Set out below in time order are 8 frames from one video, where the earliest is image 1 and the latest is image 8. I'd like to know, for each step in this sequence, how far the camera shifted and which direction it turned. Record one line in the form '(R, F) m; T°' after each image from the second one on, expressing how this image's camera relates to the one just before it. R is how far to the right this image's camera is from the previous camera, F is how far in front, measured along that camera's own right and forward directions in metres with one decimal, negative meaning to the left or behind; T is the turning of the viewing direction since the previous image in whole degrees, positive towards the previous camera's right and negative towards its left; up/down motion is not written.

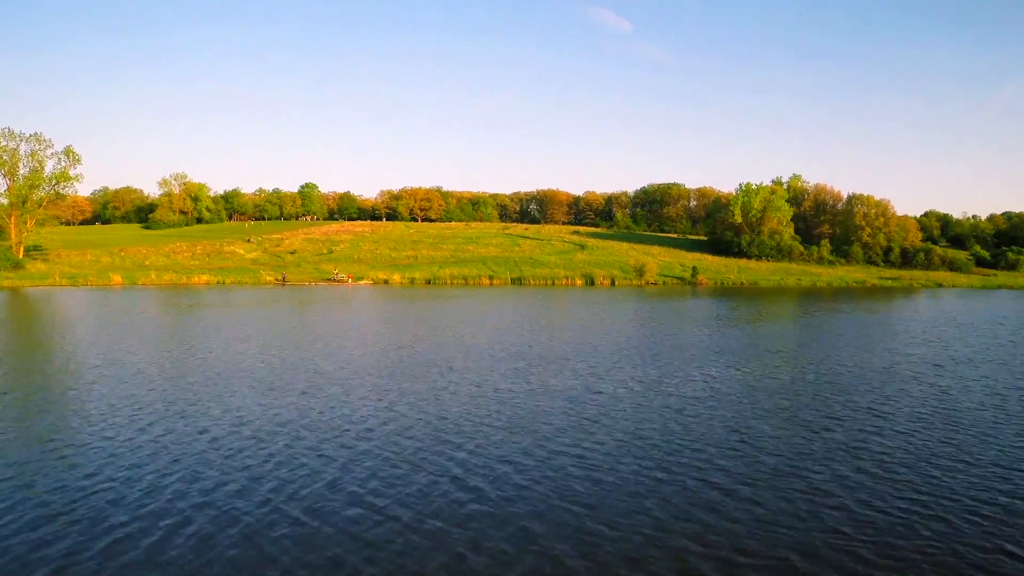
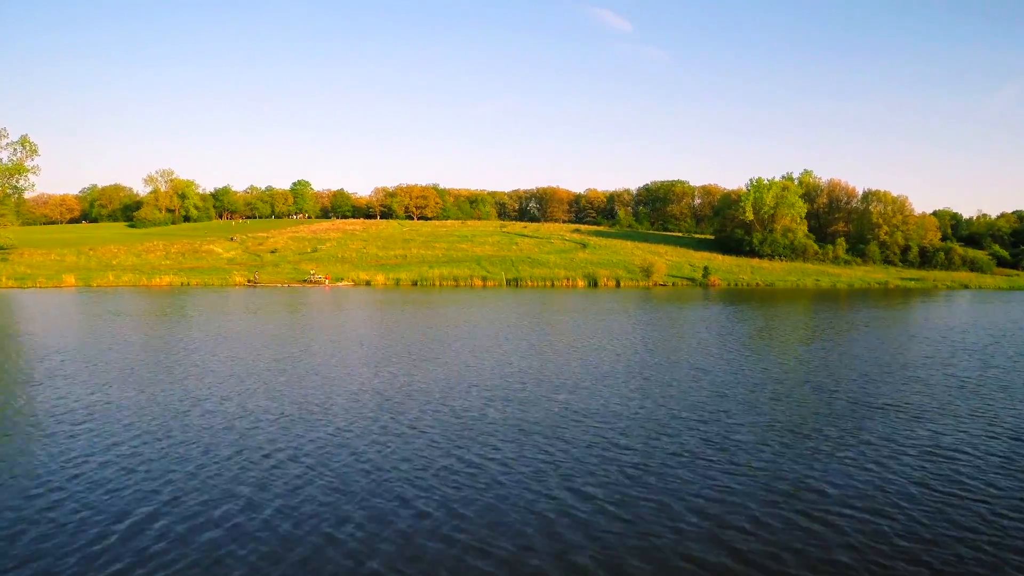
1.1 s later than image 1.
(+0.6, +6.5) m; 0°
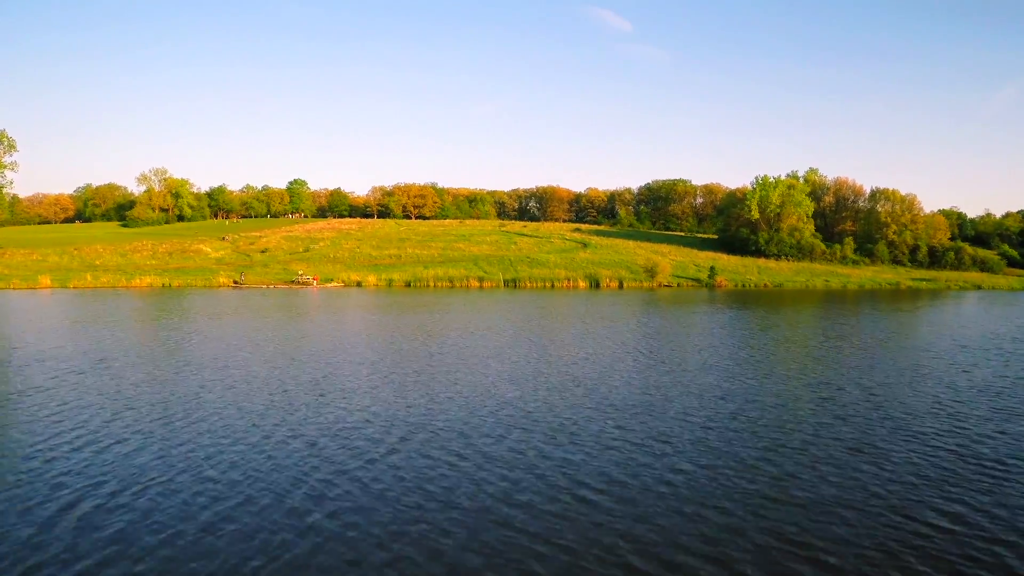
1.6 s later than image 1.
(+0.2, +3.0) m; 0°
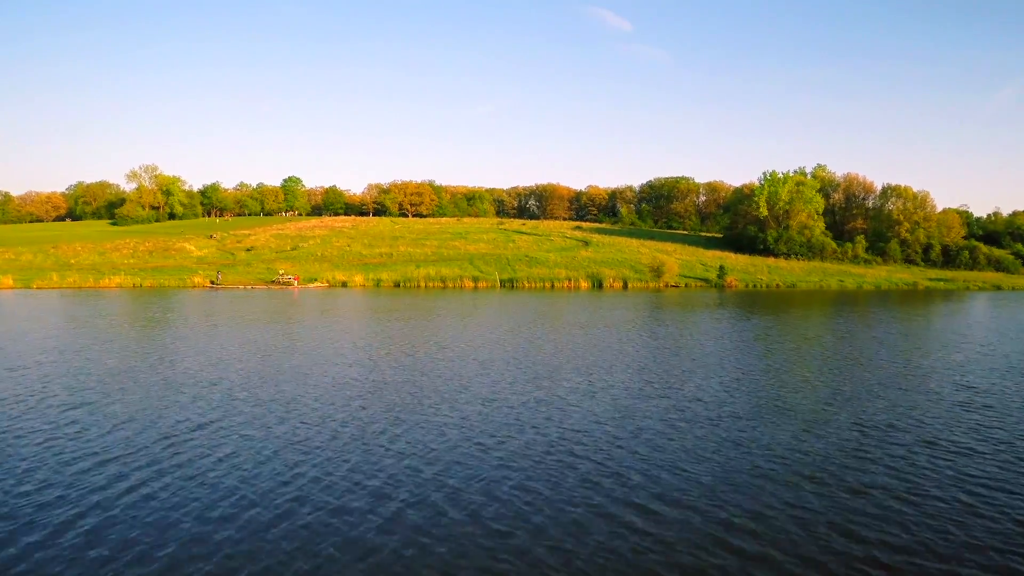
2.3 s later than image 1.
(+0.3, +4.2) m; 0°
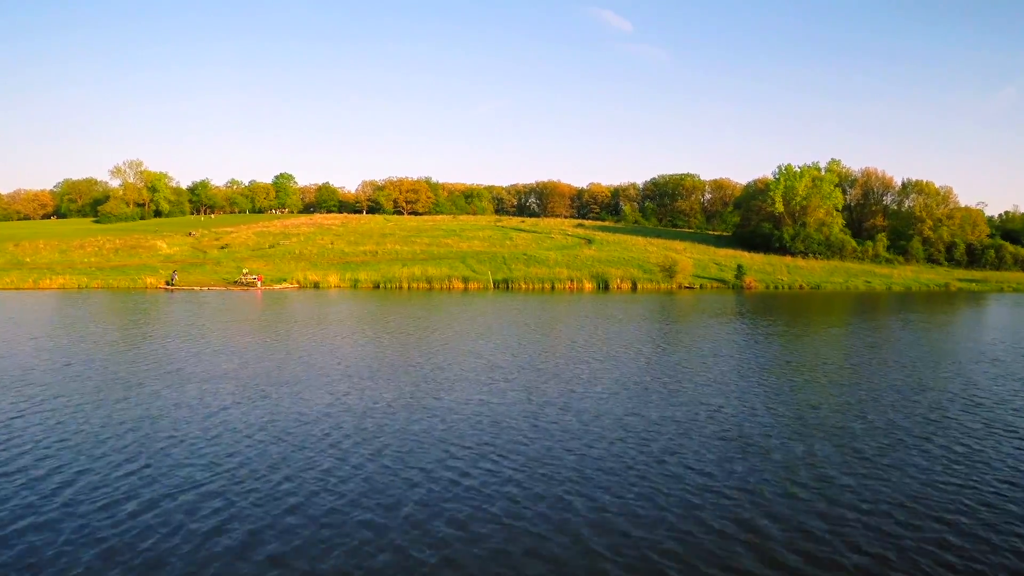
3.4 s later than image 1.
(+0.5, +6.6) m; 0°
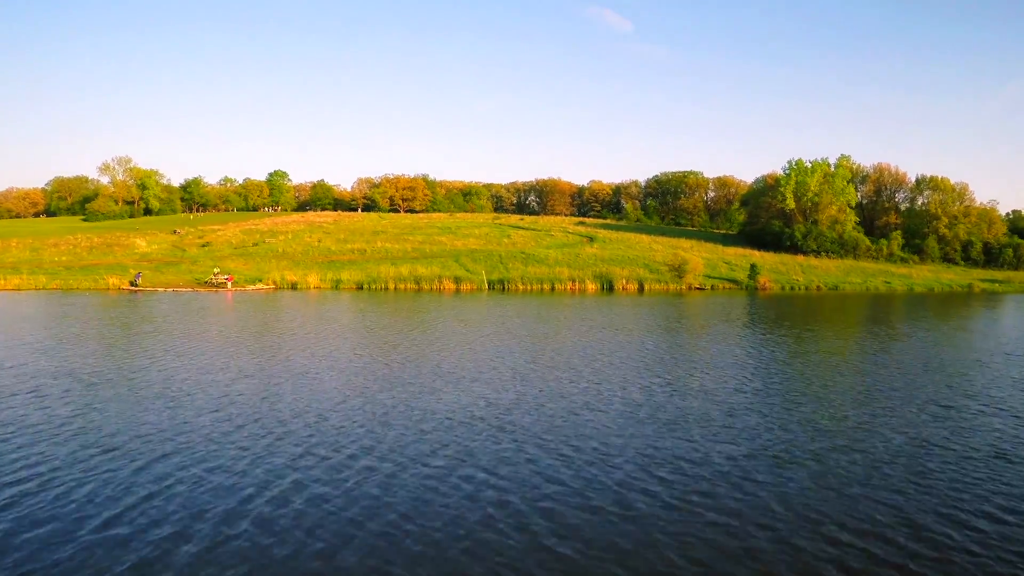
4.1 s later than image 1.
(+0.3, +4.2) m; 0°
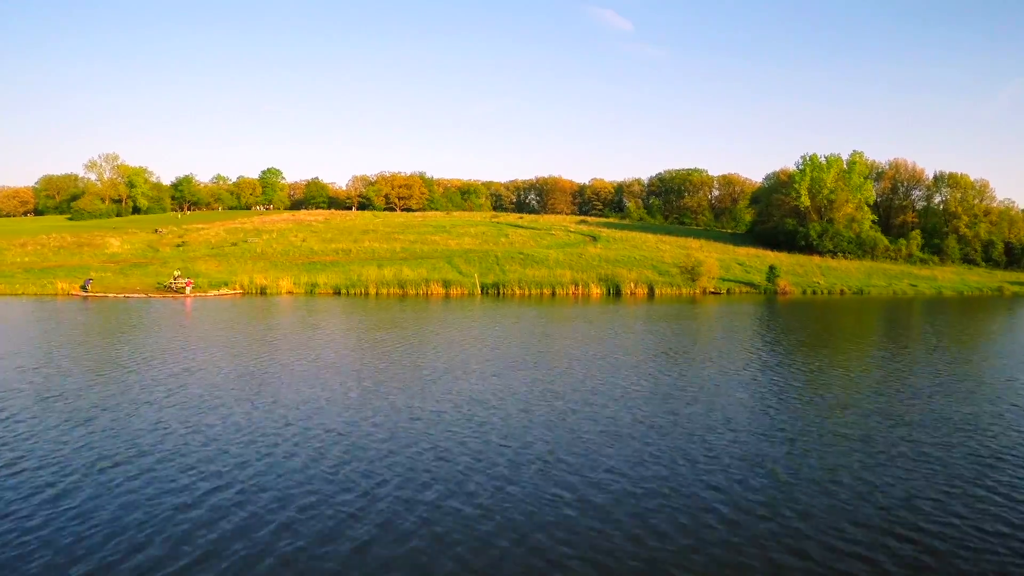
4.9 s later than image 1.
(+0.3, +4.9) m; 0°
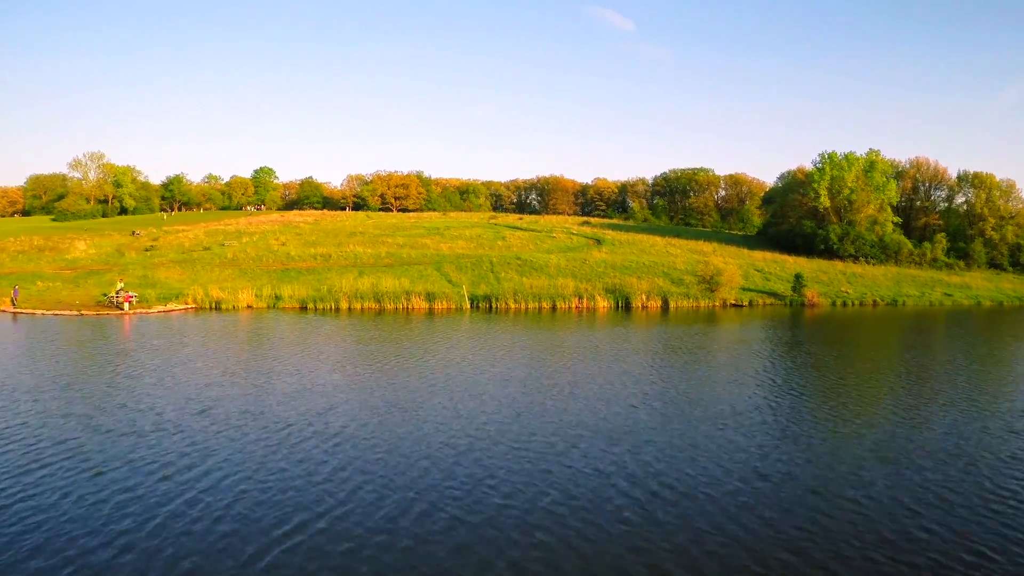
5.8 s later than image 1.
(+0.4, +5.5) m; 0°
